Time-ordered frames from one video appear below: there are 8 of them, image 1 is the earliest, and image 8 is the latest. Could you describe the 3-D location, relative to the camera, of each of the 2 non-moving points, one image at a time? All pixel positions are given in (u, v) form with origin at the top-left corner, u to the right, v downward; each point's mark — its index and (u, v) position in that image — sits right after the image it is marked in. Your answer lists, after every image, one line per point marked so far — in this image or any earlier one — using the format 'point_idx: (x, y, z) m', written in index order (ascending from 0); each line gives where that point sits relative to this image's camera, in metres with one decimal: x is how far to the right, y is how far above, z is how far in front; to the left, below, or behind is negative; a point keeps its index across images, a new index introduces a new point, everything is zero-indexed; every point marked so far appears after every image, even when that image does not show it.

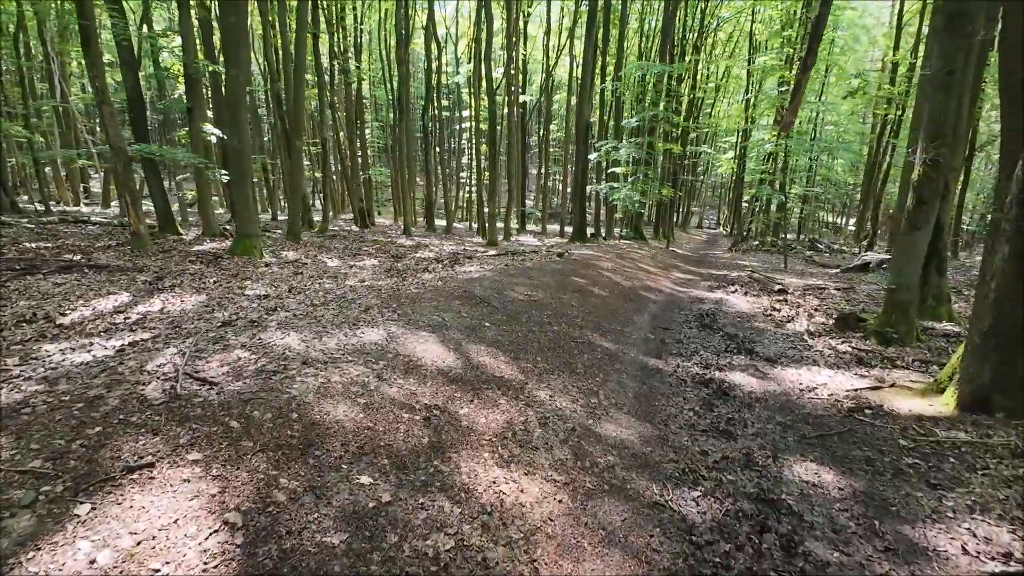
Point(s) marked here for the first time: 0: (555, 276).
0: (+0.8, +0.2, +9.7) m
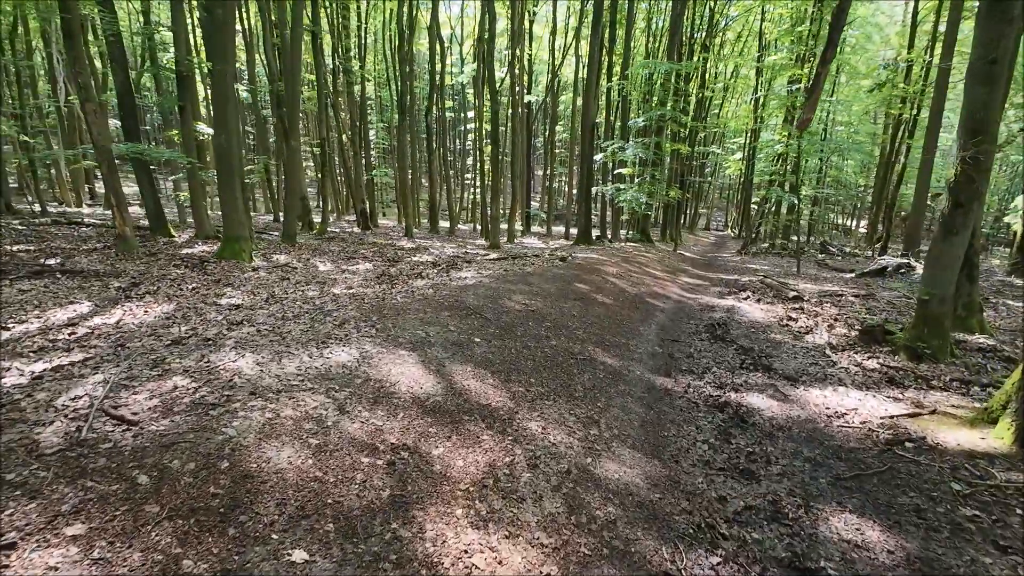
0: (+0.8, +0.1, +9.2) m
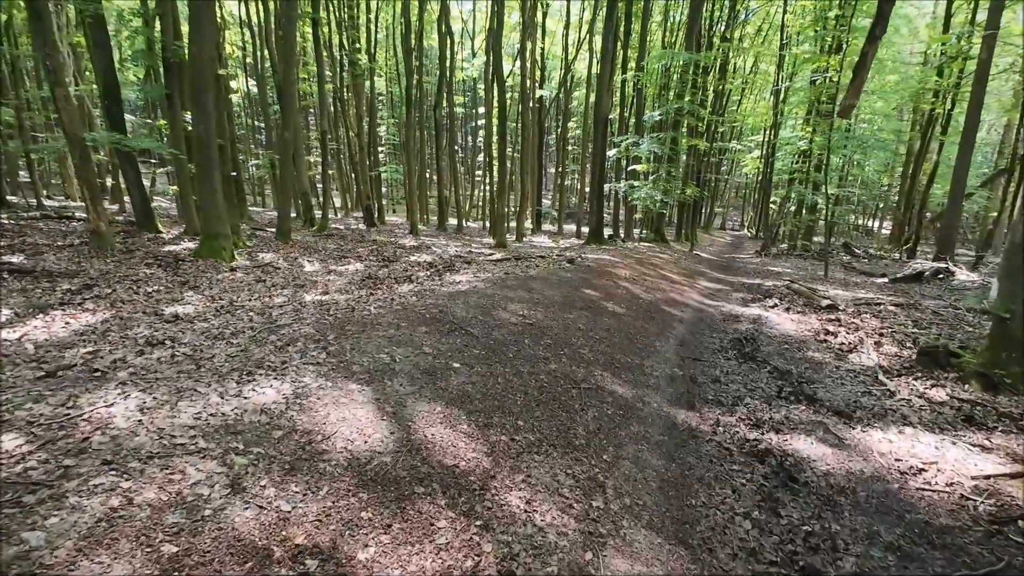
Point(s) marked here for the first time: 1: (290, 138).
0: (+0.8, 0.0, +8.2) m
1: (-7.5, +5.0, +16.0) m
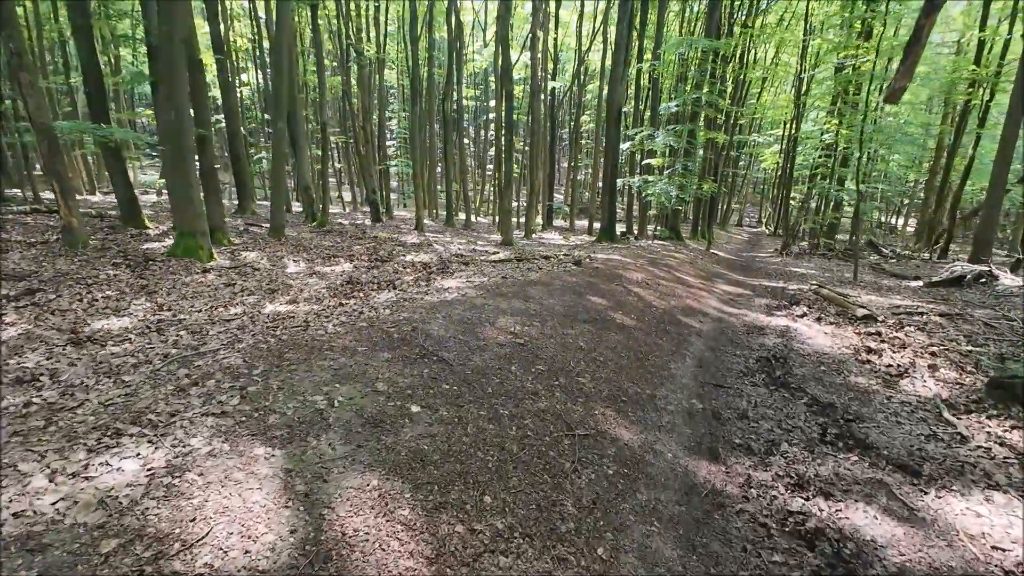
0: (+0.7, -0.1, +7.3) m
1: (-7.3, +5.0, +15.2) m
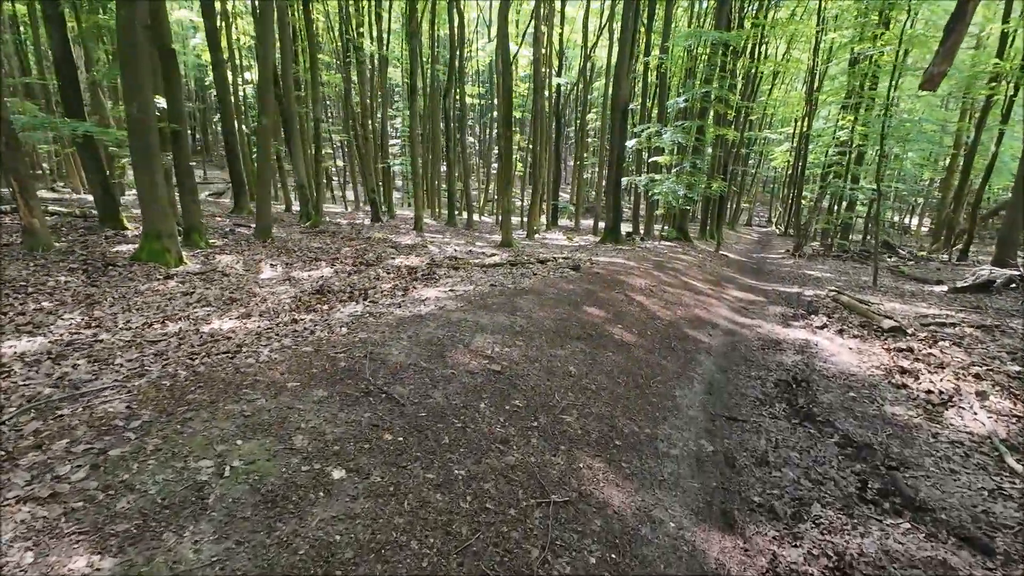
0: (+0.5, -0.2, +6.5) m
1: (-7.3, +4.9, +14.6) m
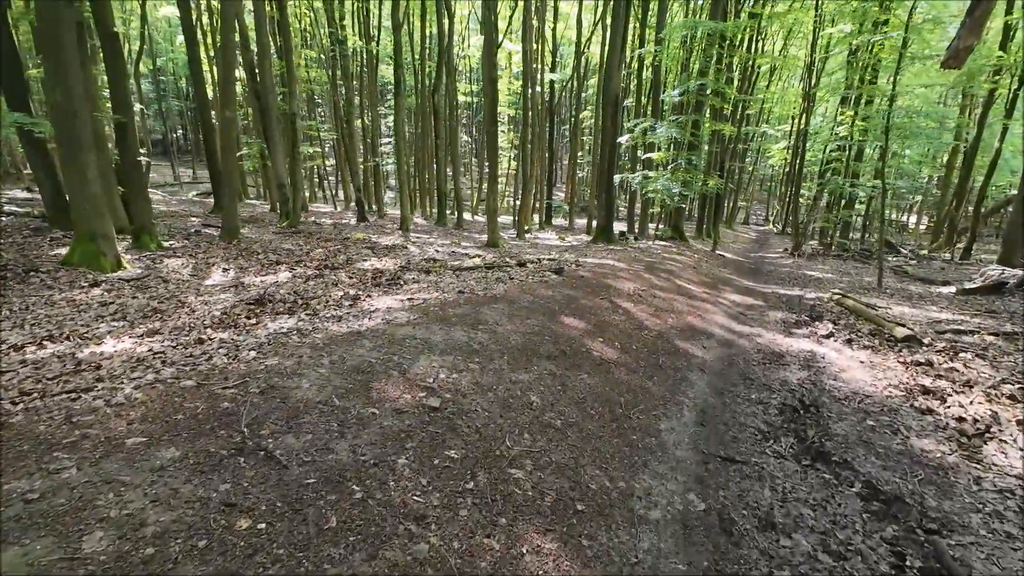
0: (+0.1, -0.3, +5.7) m
1: (-7.8, +4.8, +13.7) m
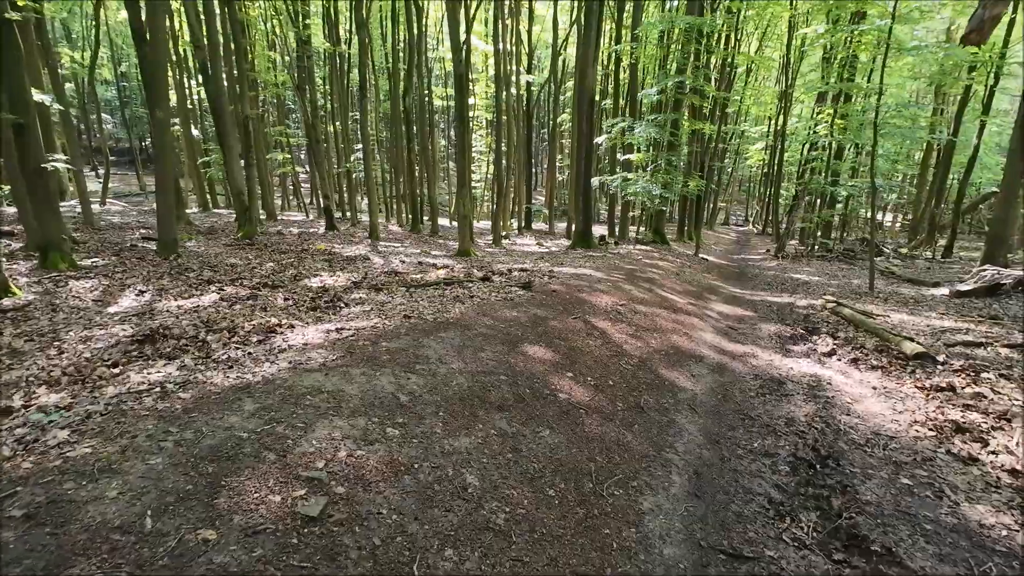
0: (-0.4, -0.6, +4.7) m
1: (-8.6, +4.3, +12.5) m
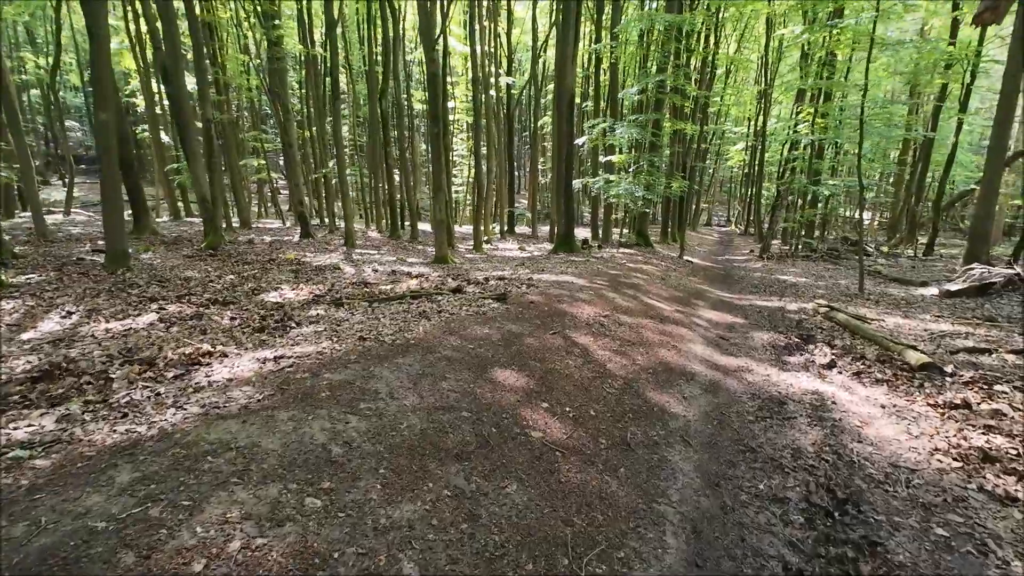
0: (-0.7, -0.8, +4.1) m
1: (-9.2, +3.9, +11.6) m
